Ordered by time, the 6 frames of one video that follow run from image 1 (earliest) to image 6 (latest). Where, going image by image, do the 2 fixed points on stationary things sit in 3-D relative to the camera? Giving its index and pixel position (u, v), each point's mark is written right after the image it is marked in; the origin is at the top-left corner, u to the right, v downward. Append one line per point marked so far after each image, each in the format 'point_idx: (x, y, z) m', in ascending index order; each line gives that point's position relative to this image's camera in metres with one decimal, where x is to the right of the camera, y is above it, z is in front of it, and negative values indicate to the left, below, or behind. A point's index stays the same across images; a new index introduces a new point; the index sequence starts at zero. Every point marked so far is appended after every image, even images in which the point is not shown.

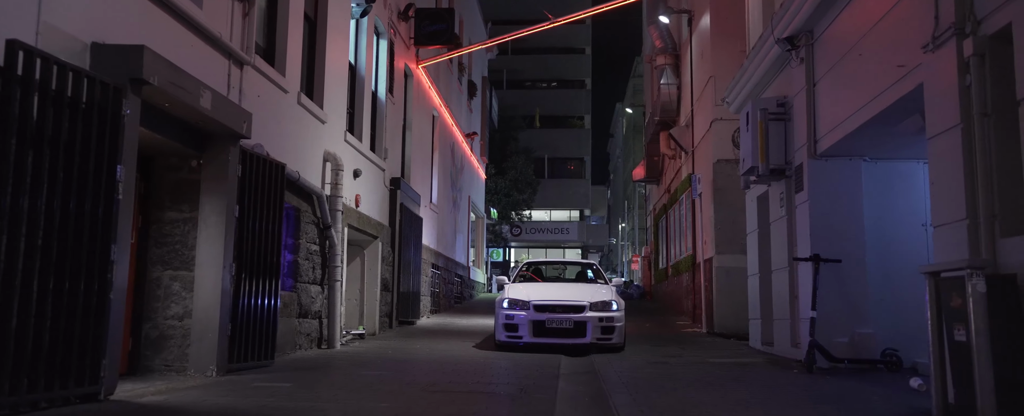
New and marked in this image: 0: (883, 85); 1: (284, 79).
0: (+3.4, +1.1, +7.4) m
1: (-2.9, +1.6, +10.2) m
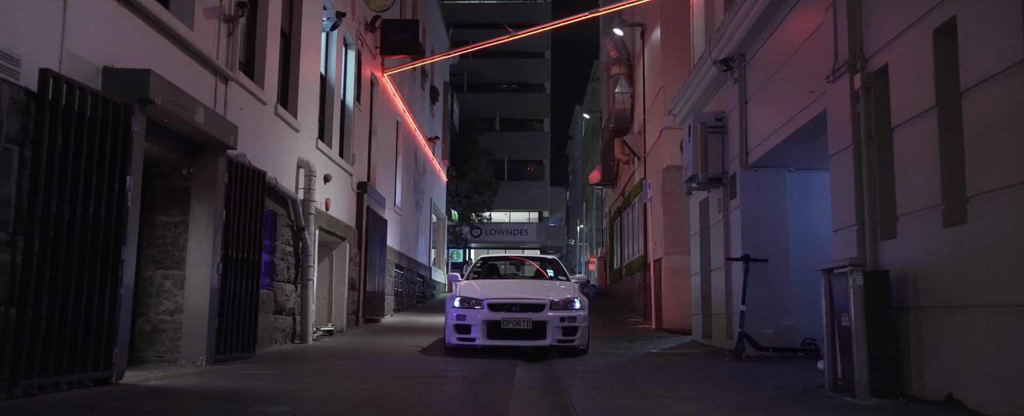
0: (+3.0, +1.1, +8.5) m
1: (-3.4, +1.6, +11.0) m
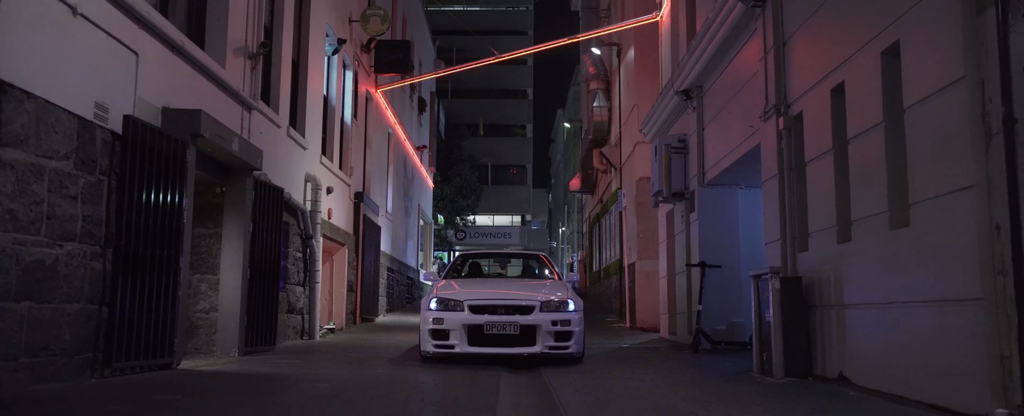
0: (+2.8, +0.9, +10.1) m
1: (-3.6, +1.4, +12.4) m
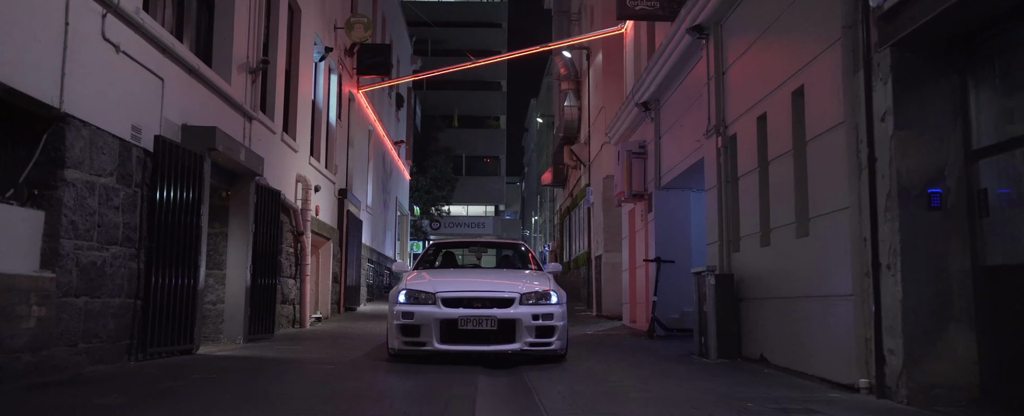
0: (+2.5, +0.8, +11.5) m
1: (-4.0, +1.4, +13.6) m
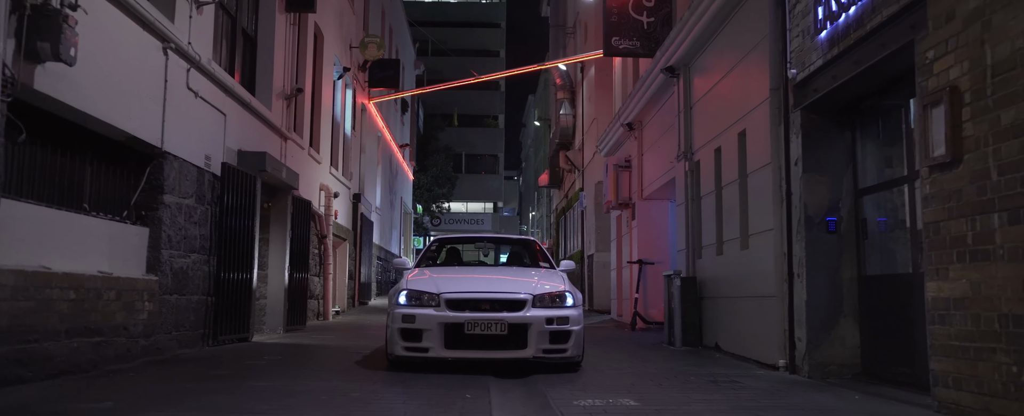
0: (+2.5, +0.7, +13.4) m
1: (-4.0, +1.3, +15.4) m
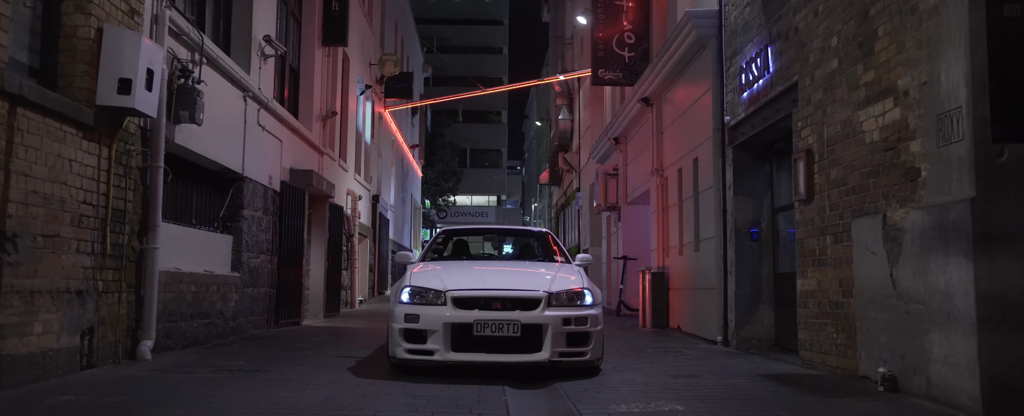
0: (+2.6, +0.6, +15.9) m
1: (-3.9, +1.2, +17.9) m
